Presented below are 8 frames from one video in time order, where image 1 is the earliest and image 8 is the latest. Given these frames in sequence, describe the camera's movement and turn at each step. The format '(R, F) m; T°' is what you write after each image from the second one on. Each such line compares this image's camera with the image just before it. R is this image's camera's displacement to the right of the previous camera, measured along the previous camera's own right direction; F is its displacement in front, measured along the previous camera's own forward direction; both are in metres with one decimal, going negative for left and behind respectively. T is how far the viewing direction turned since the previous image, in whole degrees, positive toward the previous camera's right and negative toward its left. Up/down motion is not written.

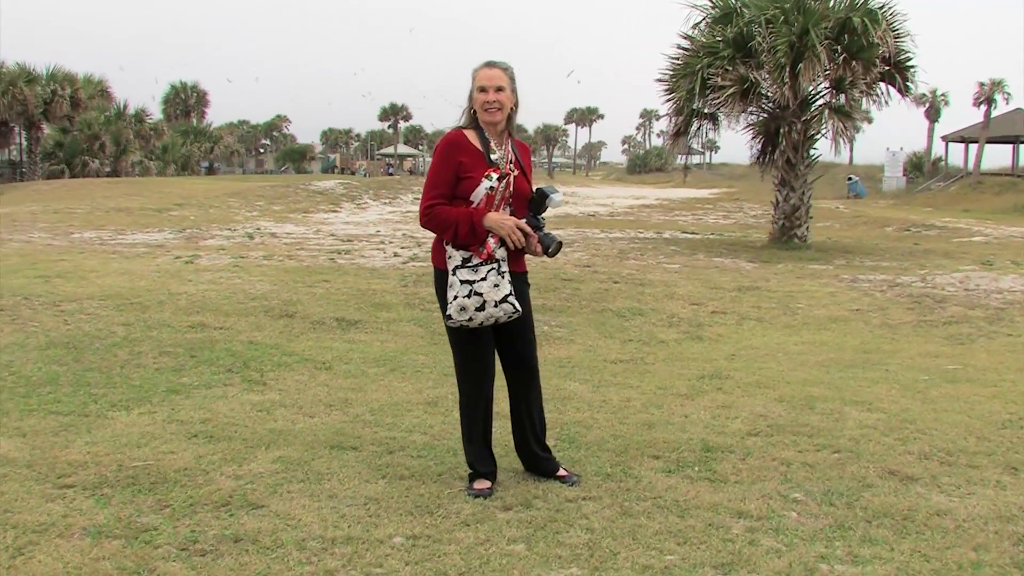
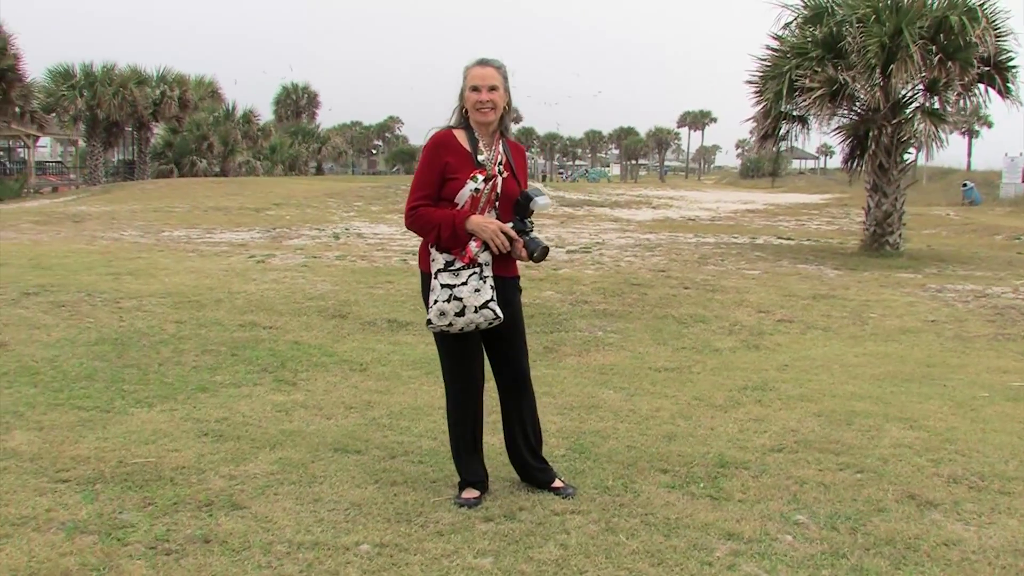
(+0.5, +0.1) m; -7°
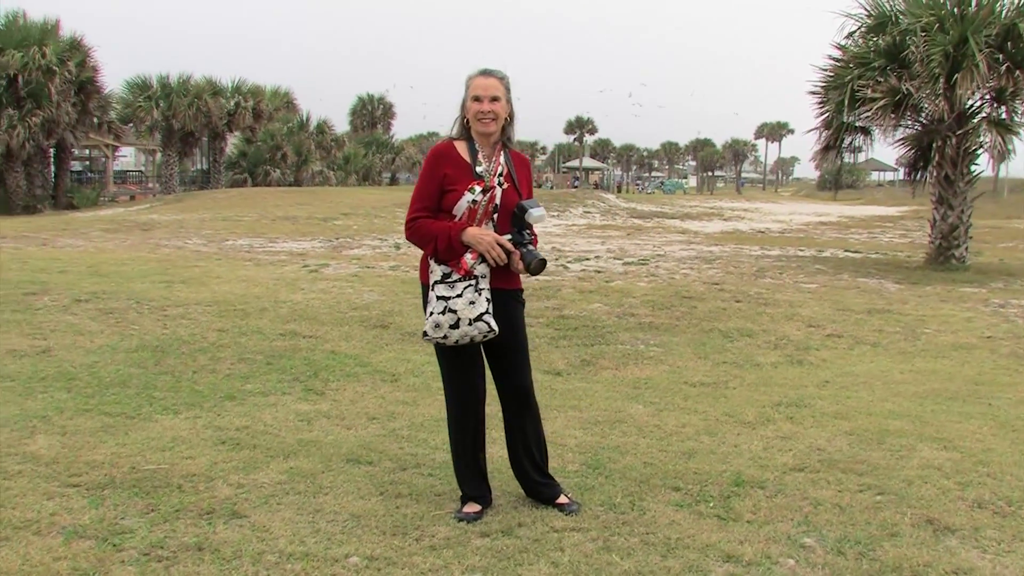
(+0.3, +0.1) m; -4°
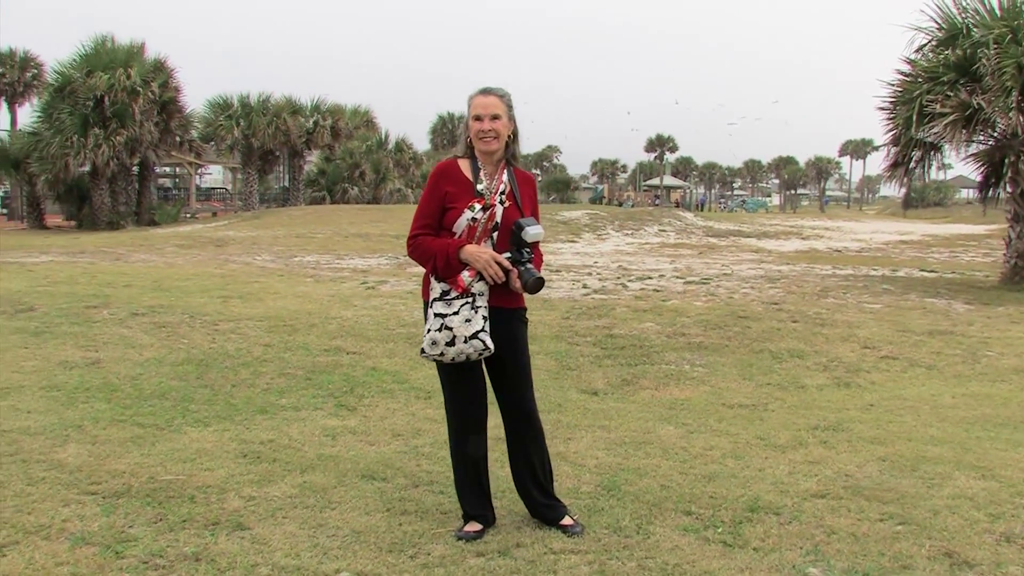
(+0.3, 0.0) m; -5°
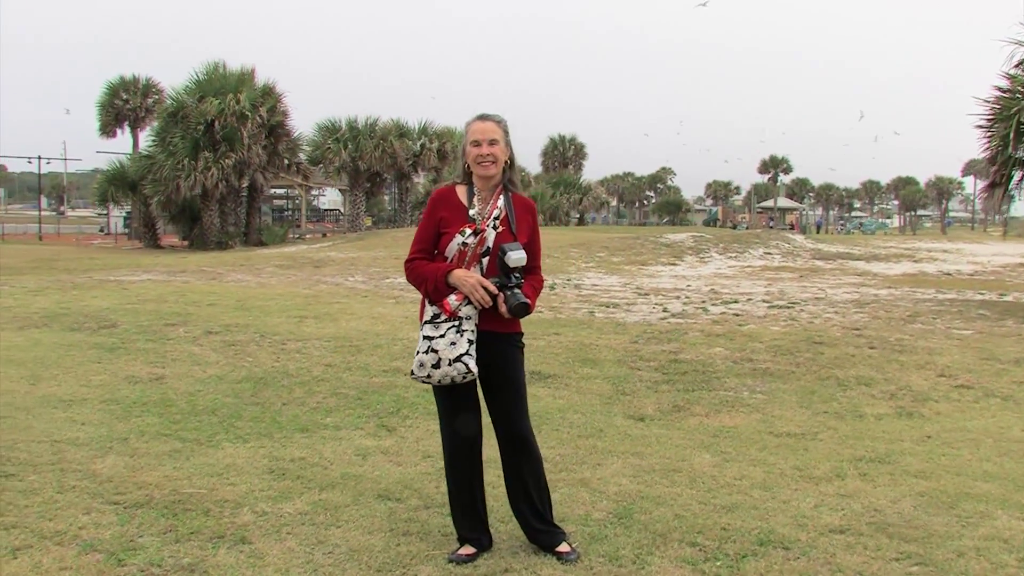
(+0.4, 0.0) m; -7°
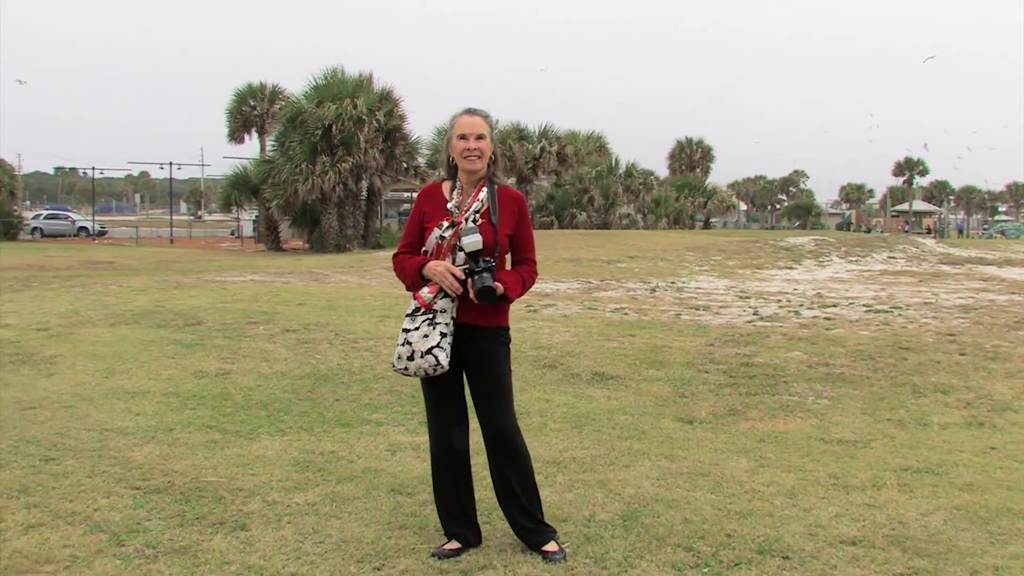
(+0.5, +0.1) m; -8°
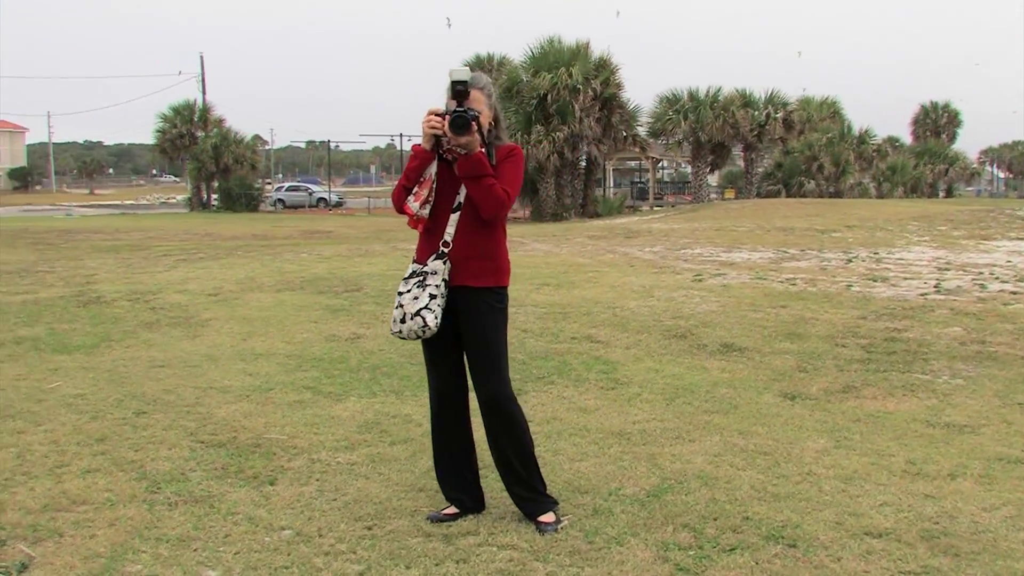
(+0.9, +0.2) m; -14°
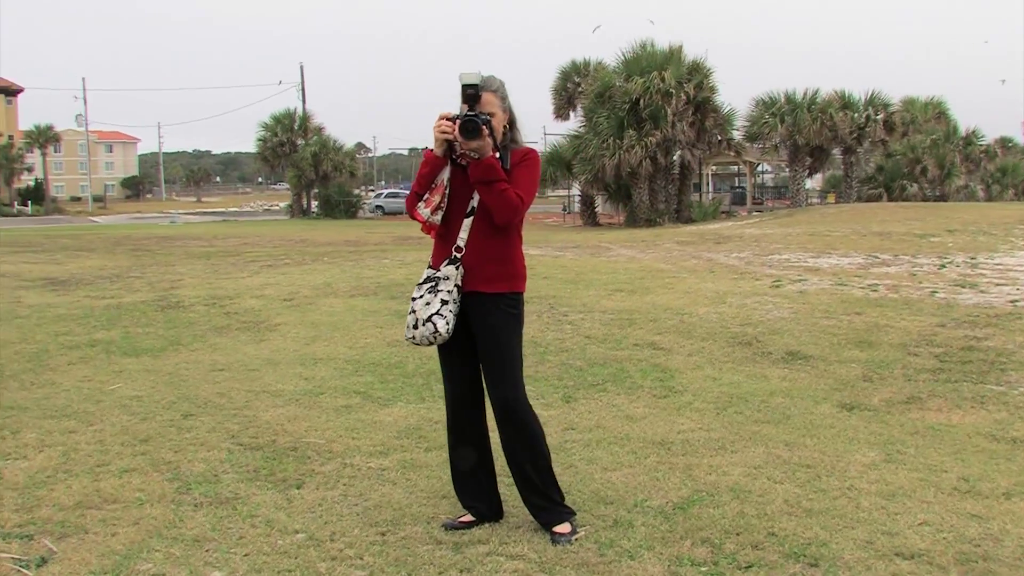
(+0.3, +0.1) m; -6°
